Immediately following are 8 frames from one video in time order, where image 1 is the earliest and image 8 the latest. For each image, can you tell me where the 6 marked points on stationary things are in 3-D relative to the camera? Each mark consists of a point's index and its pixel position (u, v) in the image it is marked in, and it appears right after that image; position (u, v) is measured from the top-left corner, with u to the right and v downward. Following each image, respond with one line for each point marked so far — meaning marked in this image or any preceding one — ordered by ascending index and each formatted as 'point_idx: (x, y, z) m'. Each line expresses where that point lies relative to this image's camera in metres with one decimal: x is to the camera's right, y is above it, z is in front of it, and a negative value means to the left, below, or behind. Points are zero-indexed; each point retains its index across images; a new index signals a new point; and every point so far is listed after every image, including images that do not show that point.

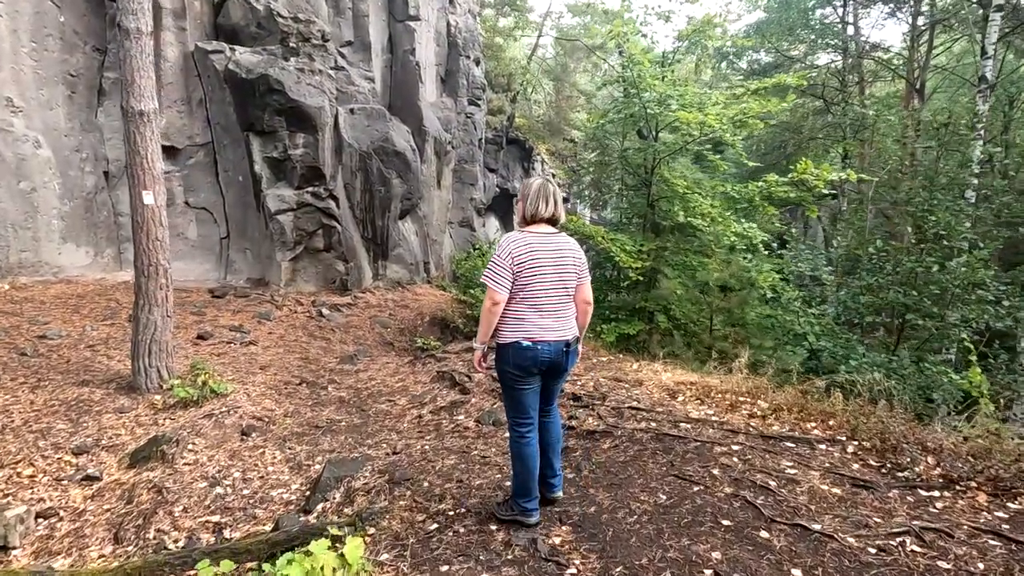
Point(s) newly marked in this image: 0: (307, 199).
0: (-4.5, +2.0, +11.8) m
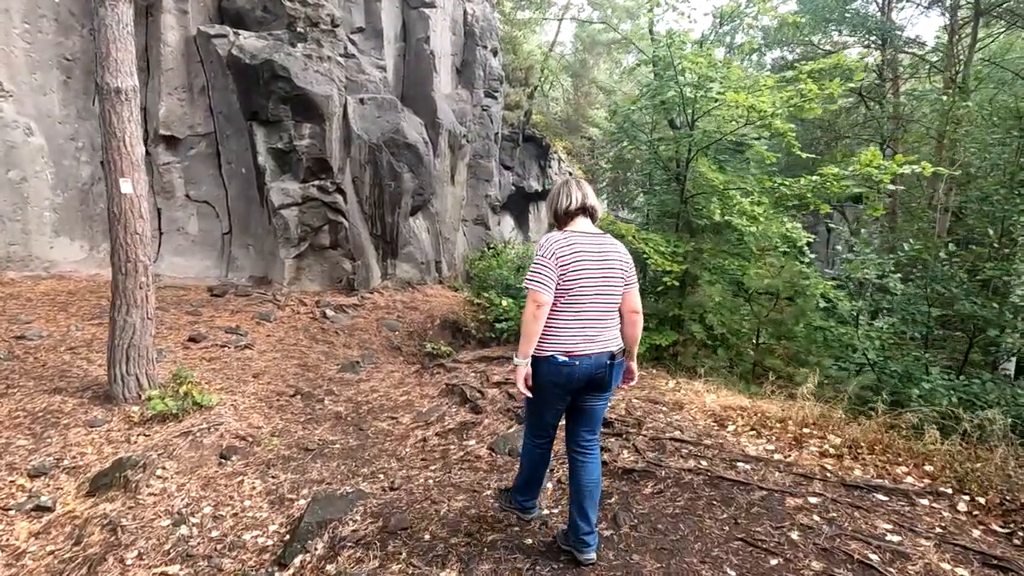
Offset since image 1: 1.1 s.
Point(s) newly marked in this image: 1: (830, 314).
0: (-4.1, +2.0, +11.1) m
1: (+4.3, -0.4, +7.3) m
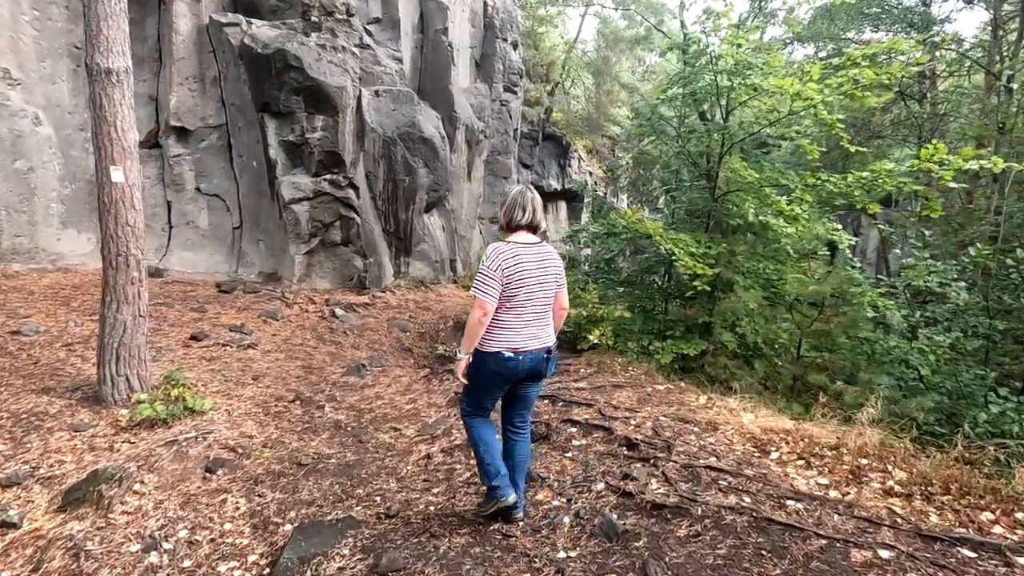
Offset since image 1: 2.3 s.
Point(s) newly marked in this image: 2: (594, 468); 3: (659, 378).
0: (-3.8, +2.0, +10.8) m
1: (+4.5, -0.5, +6.6) m
2: (+0.6, -1.3, +3.9) m
3: (+1.6, -1.0, +5.8) m
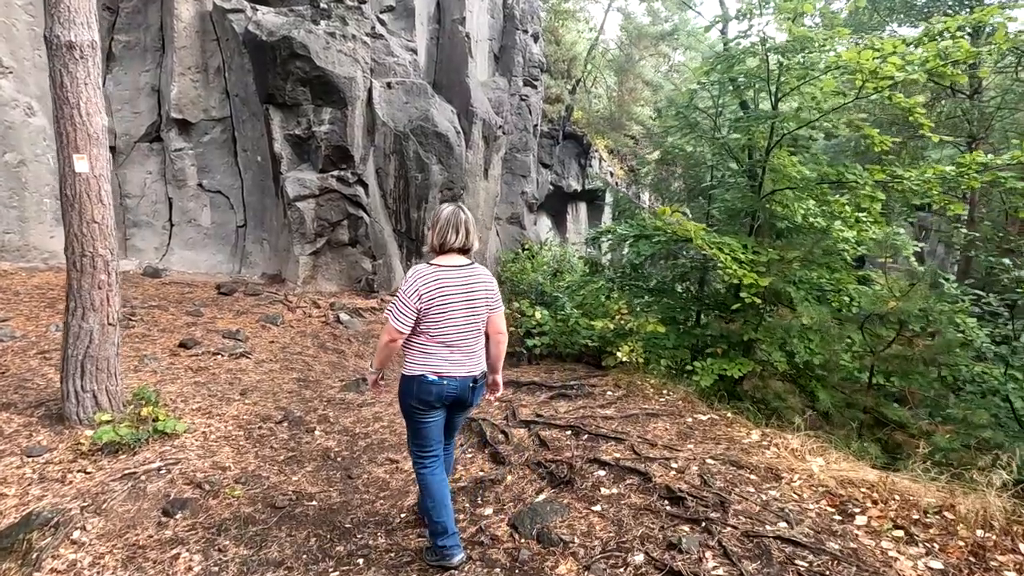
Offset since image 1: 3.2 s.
0: (-3.4, +2.0, +10.1) m
1: (+4.7, -0.6, +5.7) m
2: (+0.7, -1.4, +3.1) m
3: (+1.8, -1.1, +5.0) m
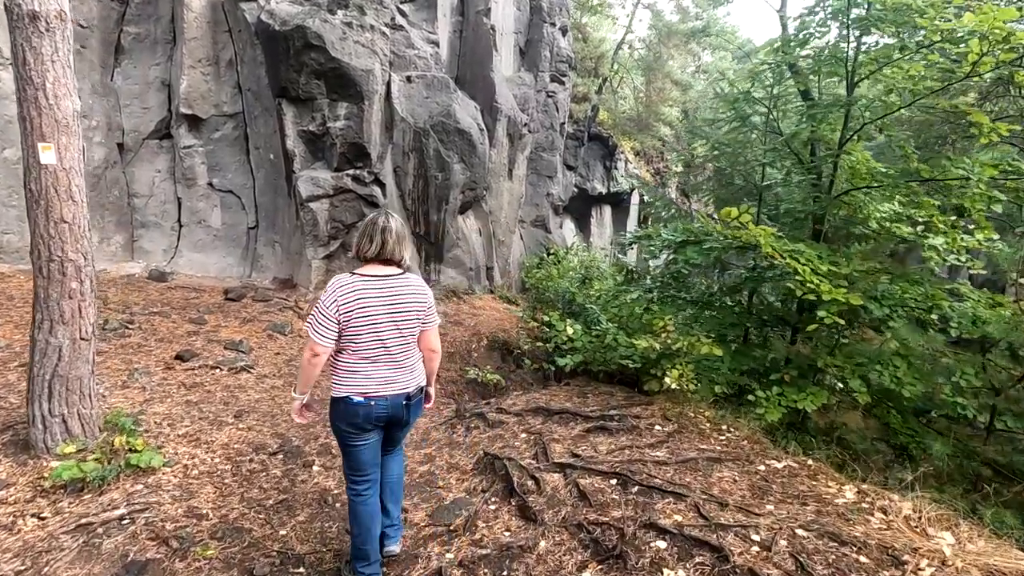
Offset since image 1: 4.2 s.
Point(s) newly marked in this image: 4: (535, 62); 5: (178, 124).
0: (-2.9, +1.9, +9.5) m
1: (+5.0, -0.8, +4.8) m
2: (+0.9, -1.5, +2.3) m
3: (+2.0, -1.2, +4.1) m
4: (+0.6, +5.9, +14.0) m
5: (-6.1, +3.0, +9.8) m
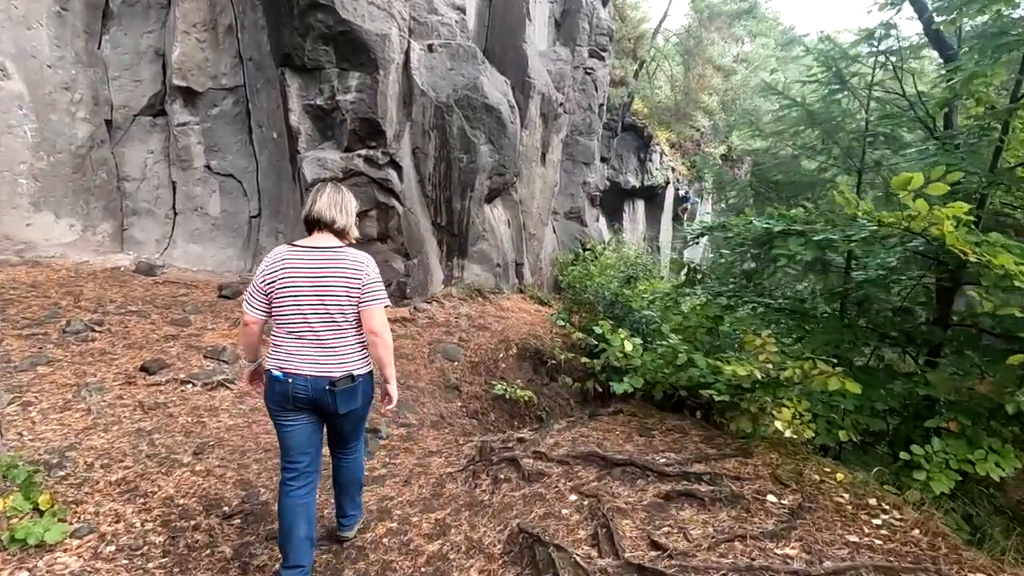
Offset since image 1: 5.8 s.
0: (-2.4, +1.9, +8.3) m
1: (+5.3, -0.9, +3.2) m
2: (+1.0, -1.6, +0.9) m
3: (+2.3, -1.3, +2.7) m
4: (+1.4, +5.9, +12.6) m
5: (-5.6, +3.1, +8.8) m
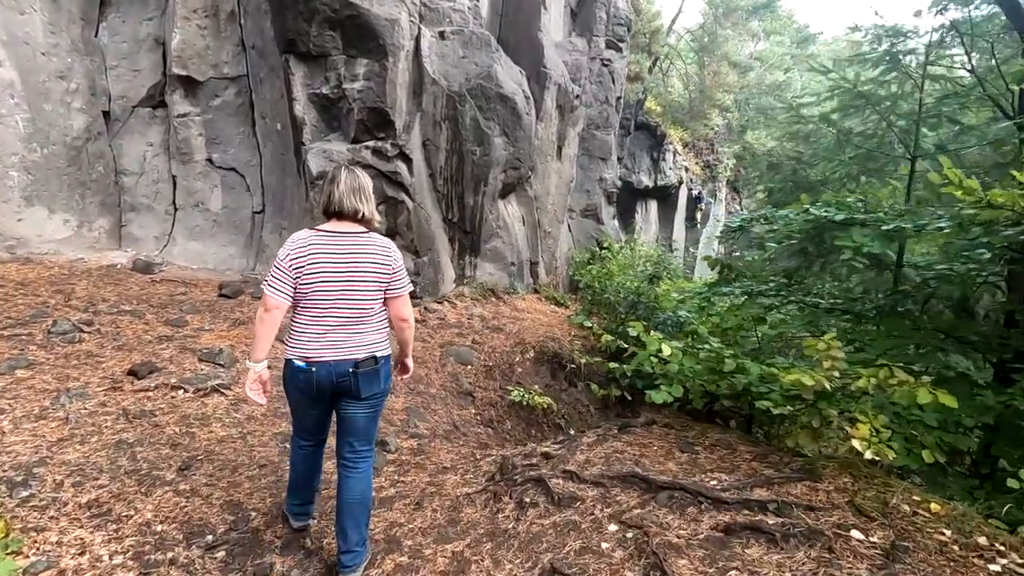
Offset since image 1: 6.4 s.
0: (-2.1, +1.9, +7.8) m
1: (+5.4, -0.8, +2.6) m
2: (+1.1, -1.5, +0.4) m
3: (+2.4, -1.2, +2.2) m
4: (+1.7, +5.9, +12.1) m
5: (-5.3, +3.1, +8.4) m
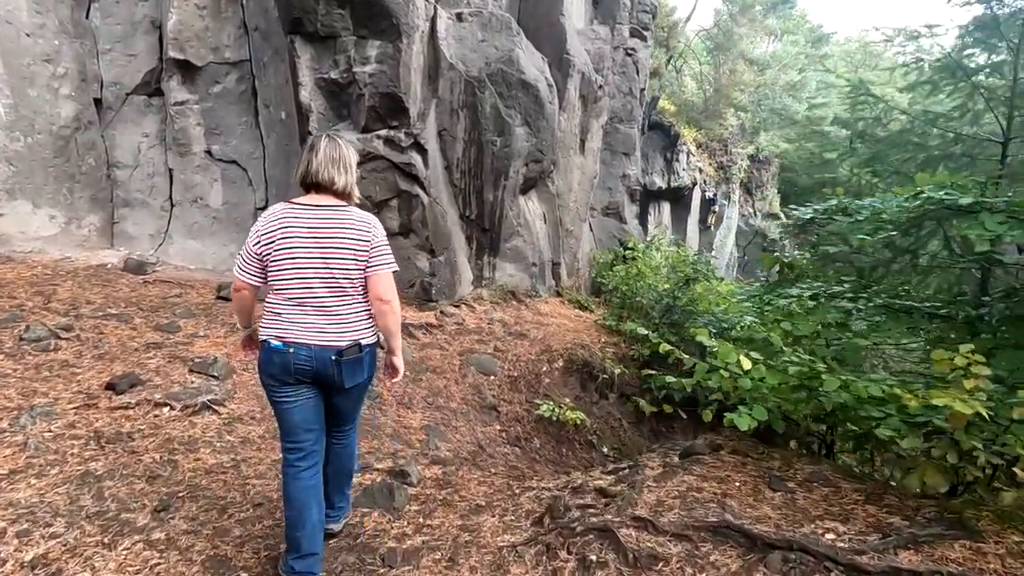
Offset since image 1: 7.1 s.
0: (-1.8, +1.9, +7.1) m
1: (+5.7, -0.8, +1.8) m
2: (+1.4, -1.5, -0.3) m
3: (+2.7, -1.2, +1.4) m
4: (+2.1, +5.9, +11.4) m
5: (-5.0, +3.1, +7.7) m
